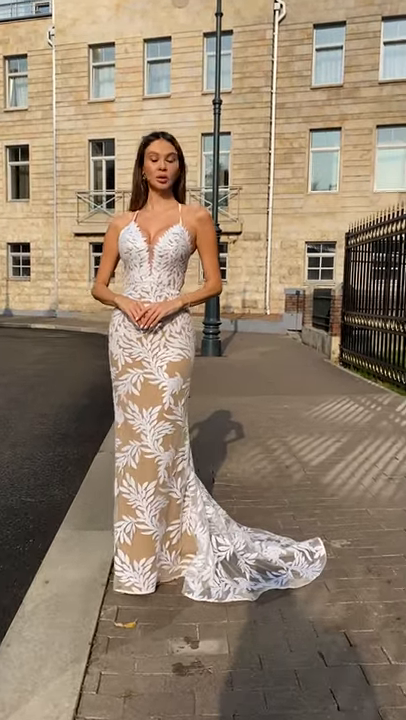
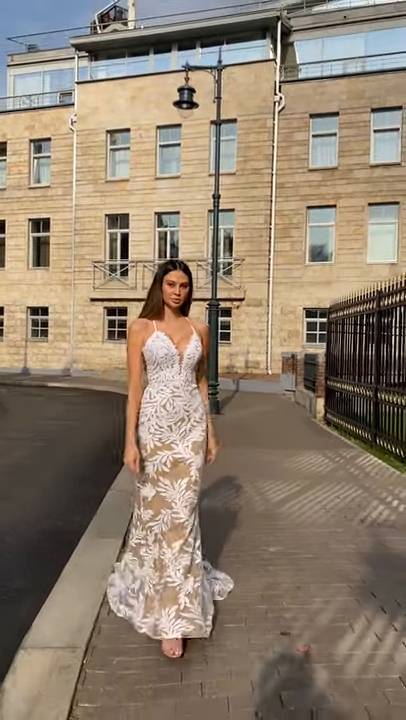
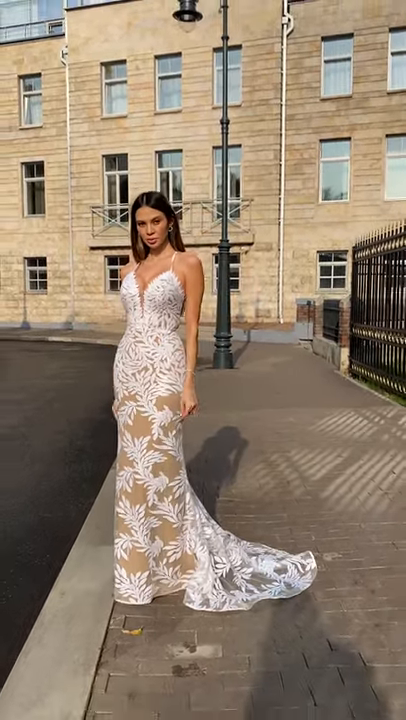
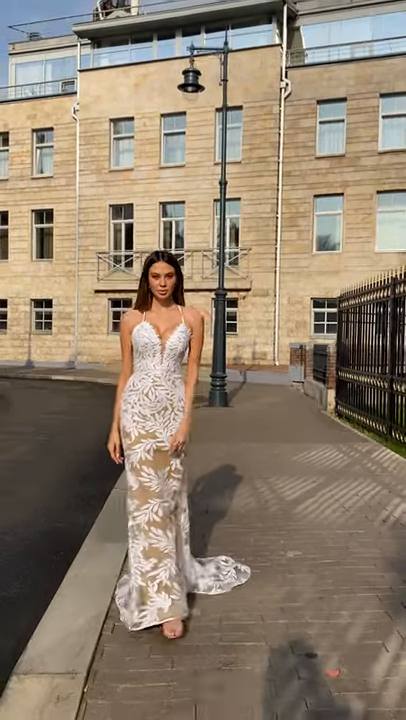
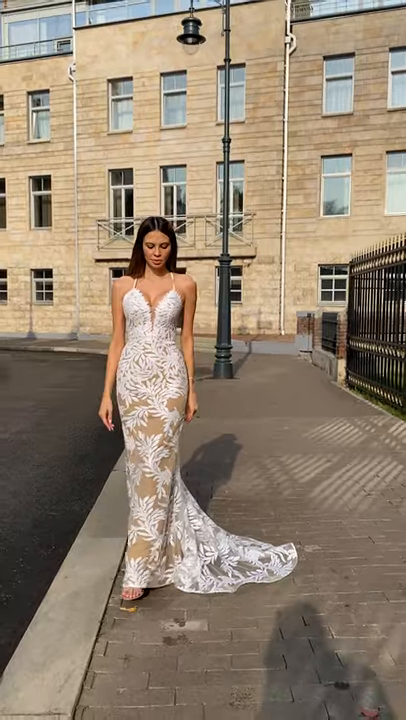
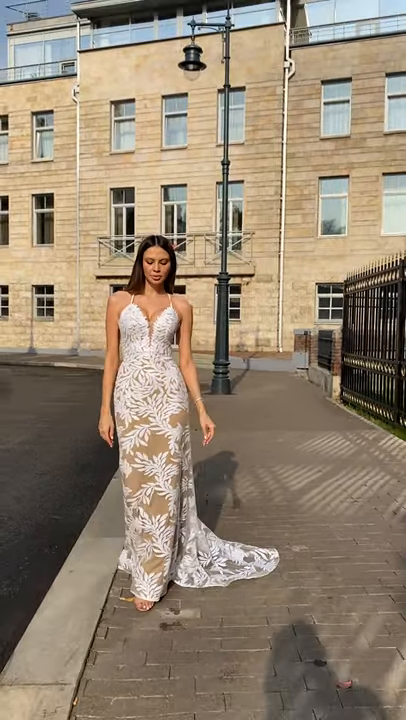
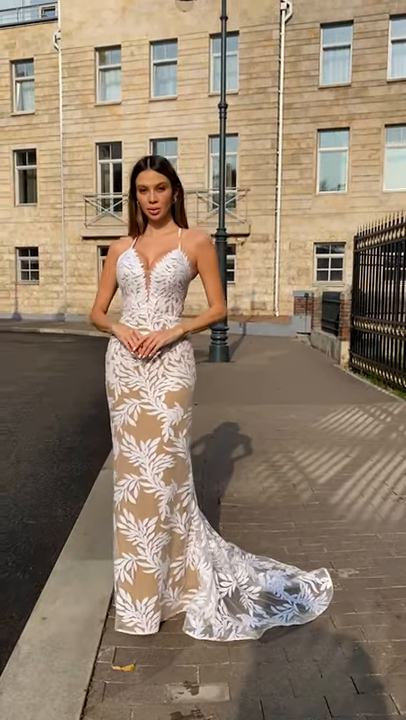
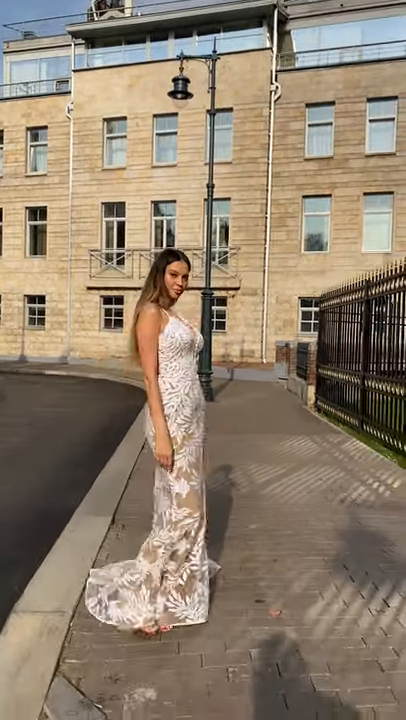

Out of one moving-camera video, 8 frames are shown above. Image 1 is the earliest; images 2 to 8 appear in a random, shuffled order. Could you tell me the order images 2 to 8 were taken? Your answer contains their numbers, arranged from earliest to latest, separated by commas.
7, 3, 5, 6, 4, 2, 8
